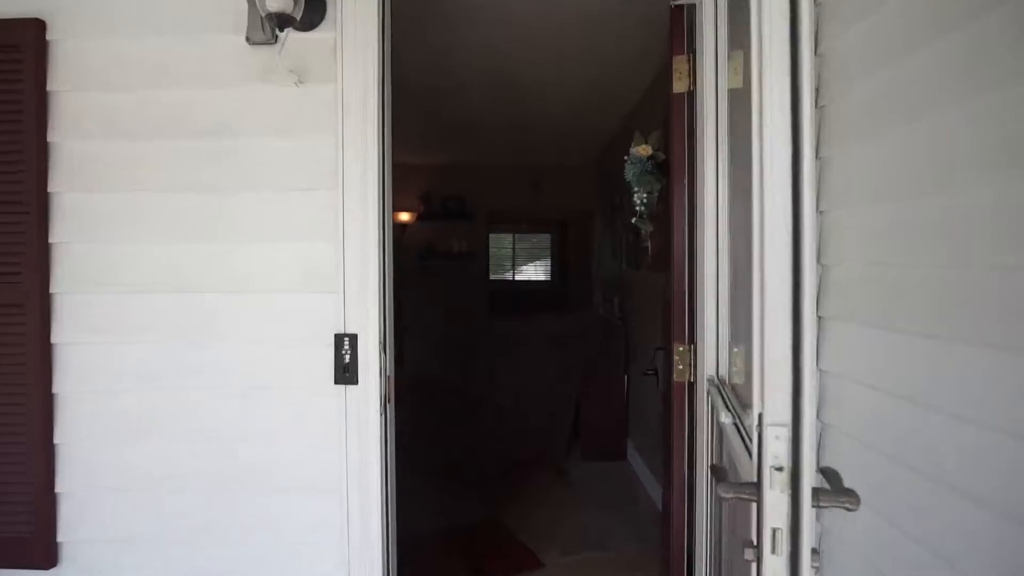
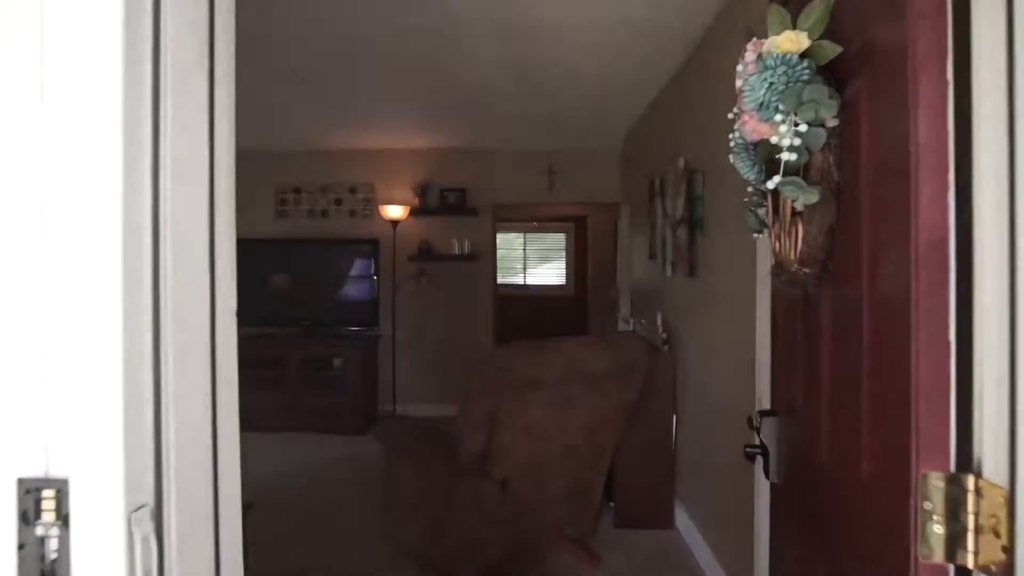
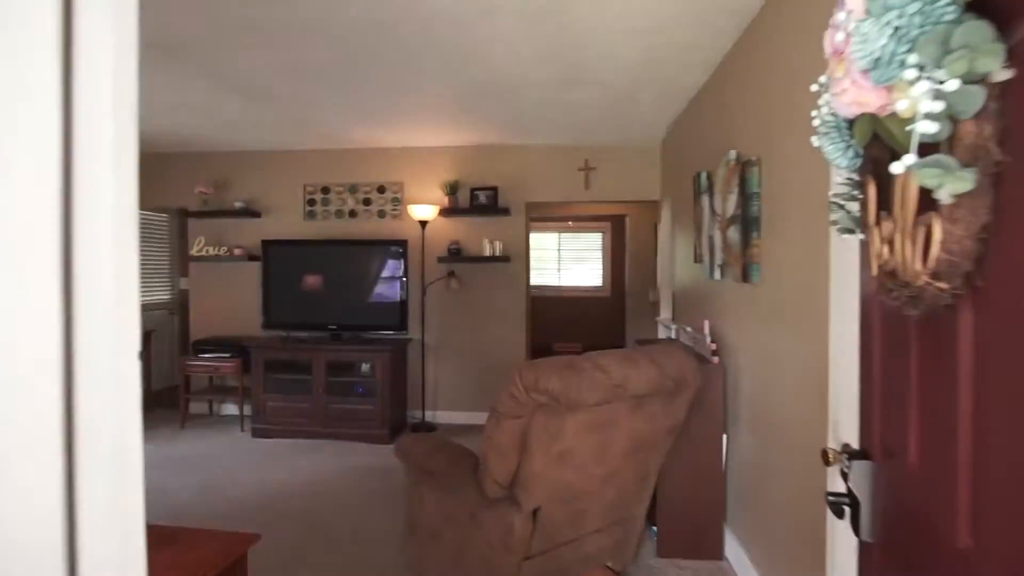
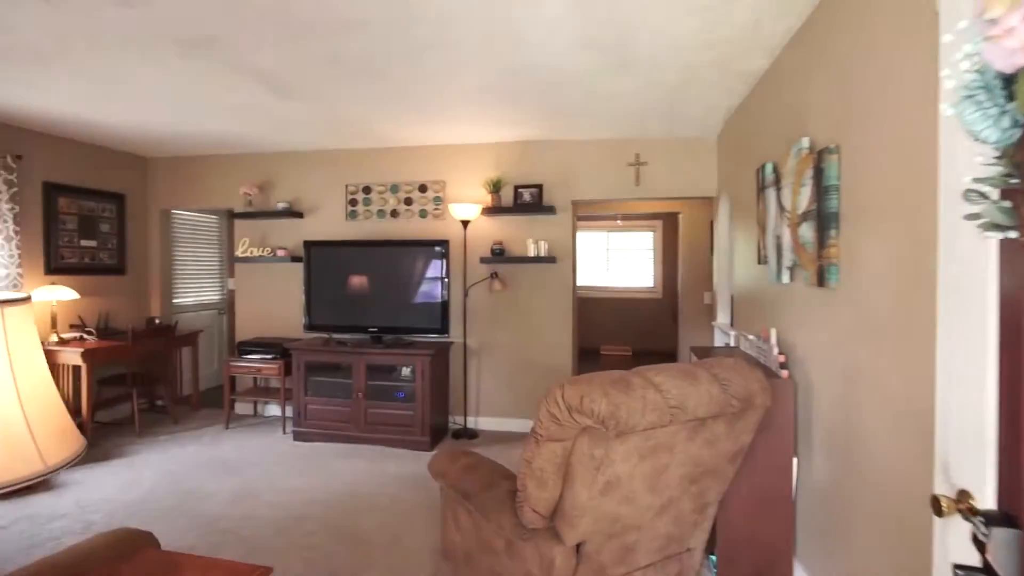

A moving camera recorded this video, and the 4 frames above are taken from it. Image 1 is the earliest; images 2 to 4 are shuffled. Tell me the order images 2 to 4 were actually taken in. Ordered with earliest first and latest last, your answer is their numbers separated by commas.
2, 3, 4
